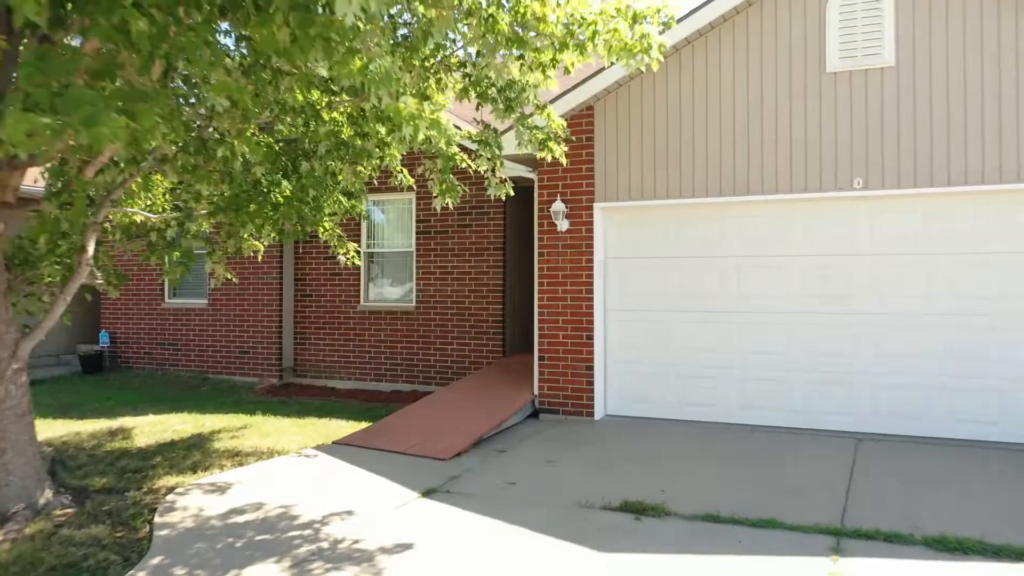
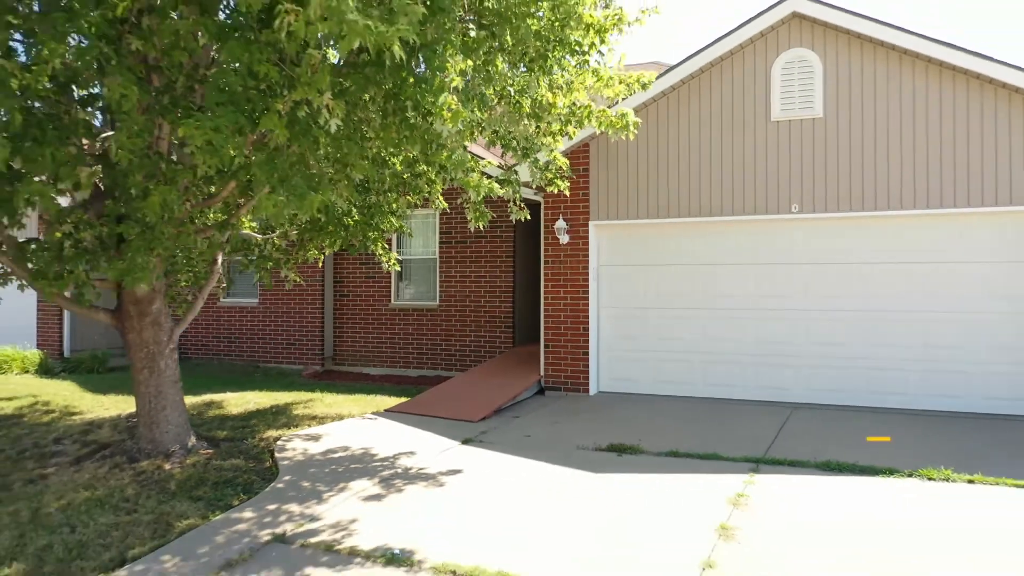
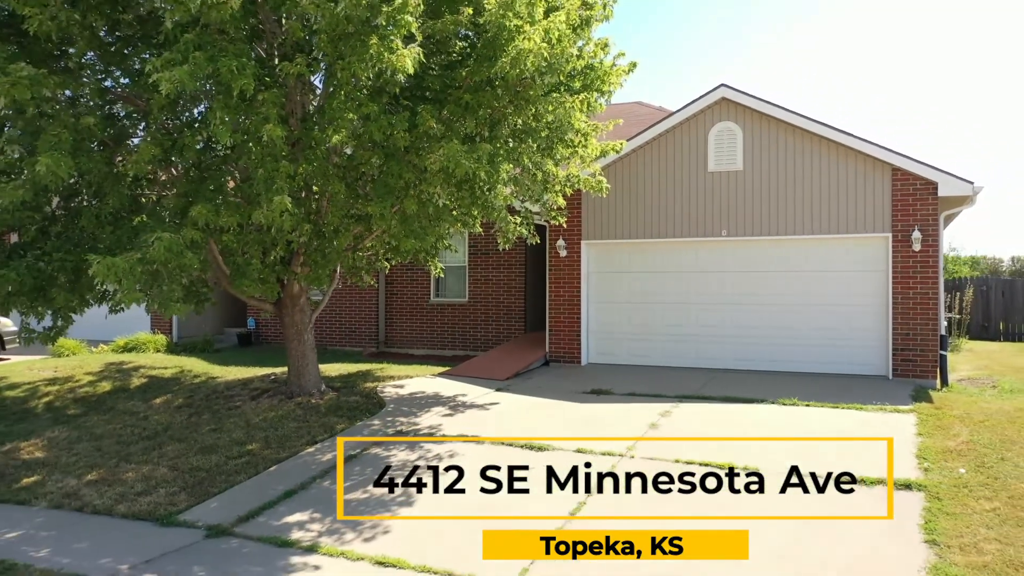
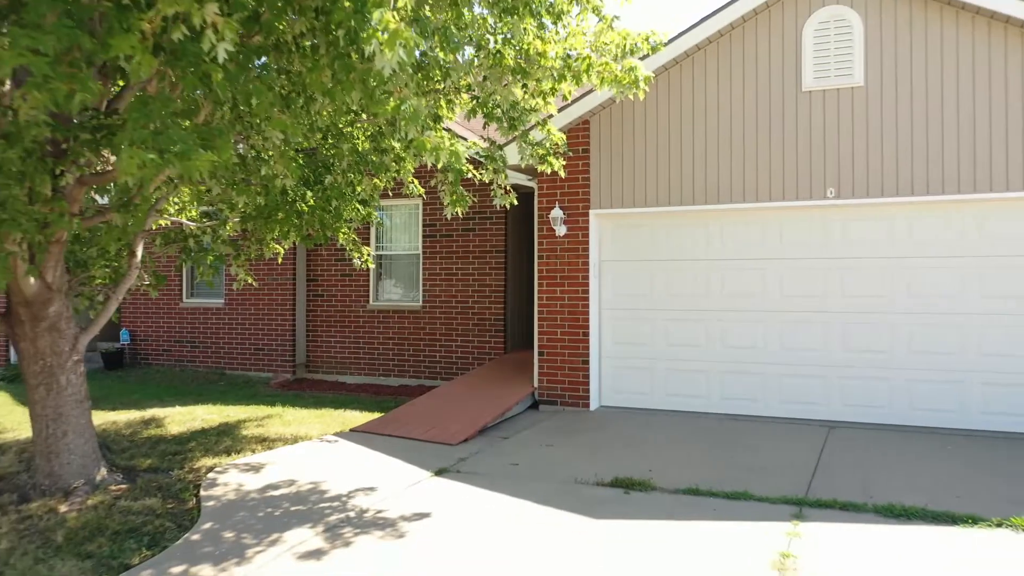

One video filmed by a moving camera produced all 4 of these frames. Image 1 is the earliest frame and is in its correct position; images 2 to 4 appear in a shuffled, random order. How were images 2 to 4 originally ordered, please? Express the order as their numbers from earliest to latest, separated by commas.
4, 2, 3
